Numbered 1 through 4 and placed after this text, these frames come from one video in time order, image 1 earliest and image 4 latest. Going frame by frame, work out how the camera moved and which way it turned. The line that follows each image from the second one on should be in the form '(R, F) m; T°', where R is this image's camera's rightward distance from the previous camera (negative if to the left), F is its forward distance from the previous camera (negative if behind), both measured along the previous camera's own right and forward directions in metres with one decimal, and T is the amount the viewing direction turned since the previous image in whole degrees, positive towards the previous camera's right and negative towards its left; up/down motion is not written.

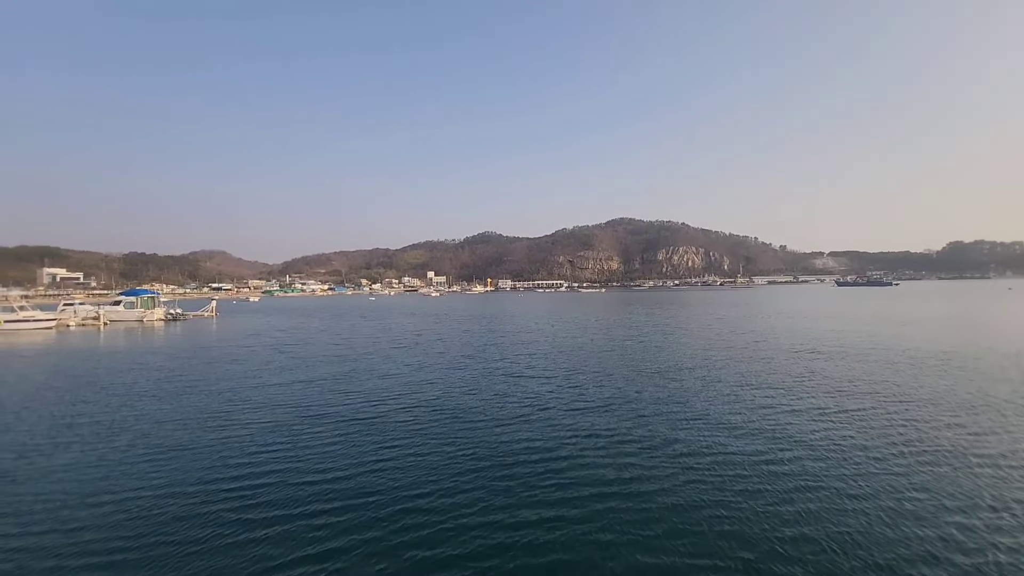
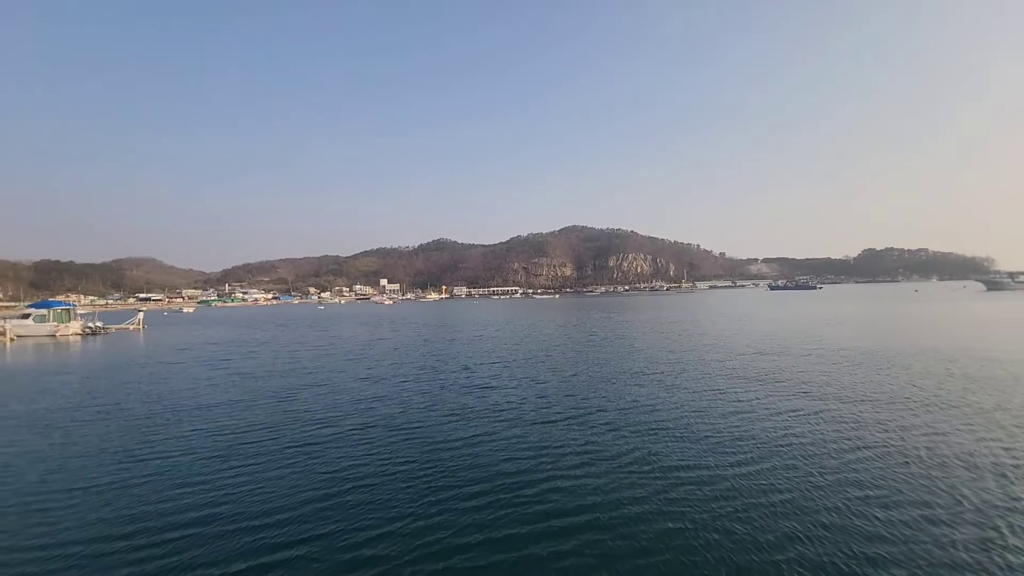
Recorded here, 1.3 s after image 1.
(+0.1, +6.4) m; +3°
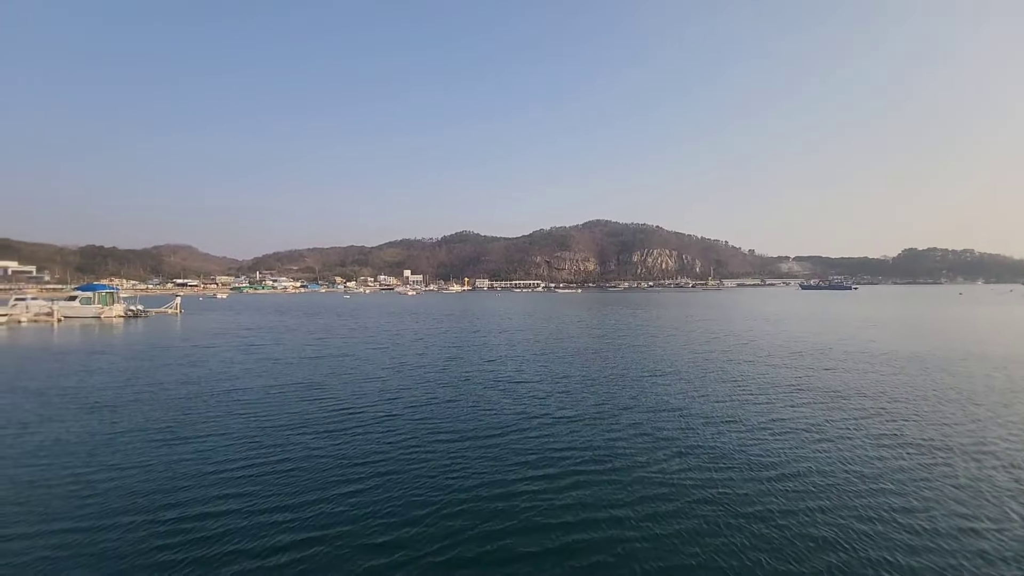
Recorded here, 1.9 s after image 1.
(-0.8, -1.6) m; -2°
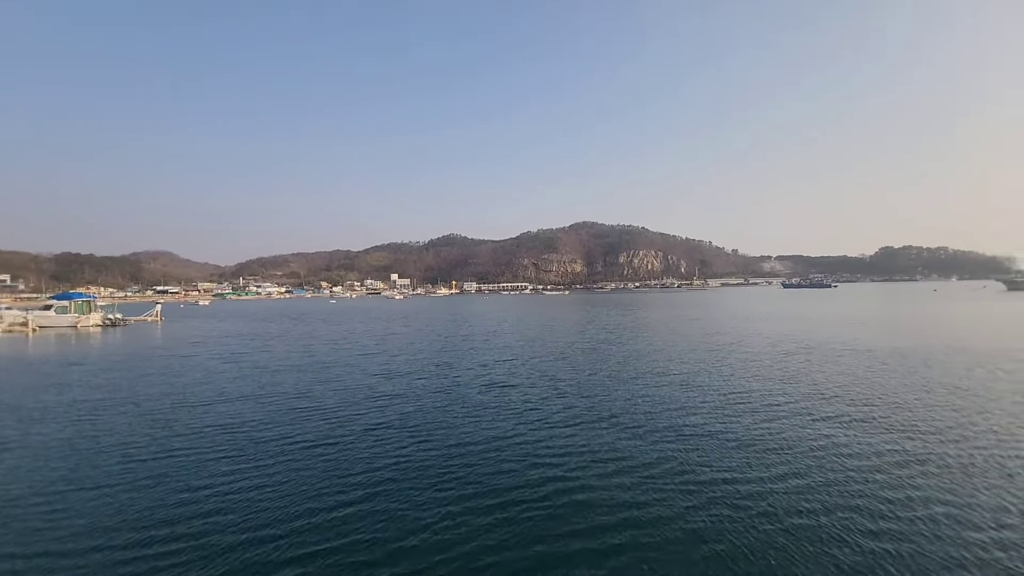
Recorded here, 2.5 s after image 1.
(-0.4, +2.5) m; +1°
